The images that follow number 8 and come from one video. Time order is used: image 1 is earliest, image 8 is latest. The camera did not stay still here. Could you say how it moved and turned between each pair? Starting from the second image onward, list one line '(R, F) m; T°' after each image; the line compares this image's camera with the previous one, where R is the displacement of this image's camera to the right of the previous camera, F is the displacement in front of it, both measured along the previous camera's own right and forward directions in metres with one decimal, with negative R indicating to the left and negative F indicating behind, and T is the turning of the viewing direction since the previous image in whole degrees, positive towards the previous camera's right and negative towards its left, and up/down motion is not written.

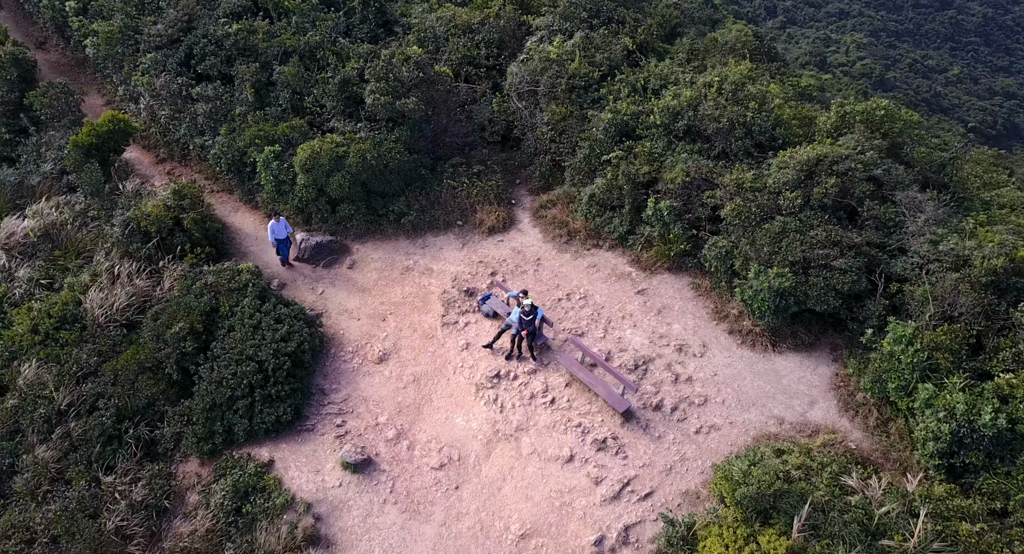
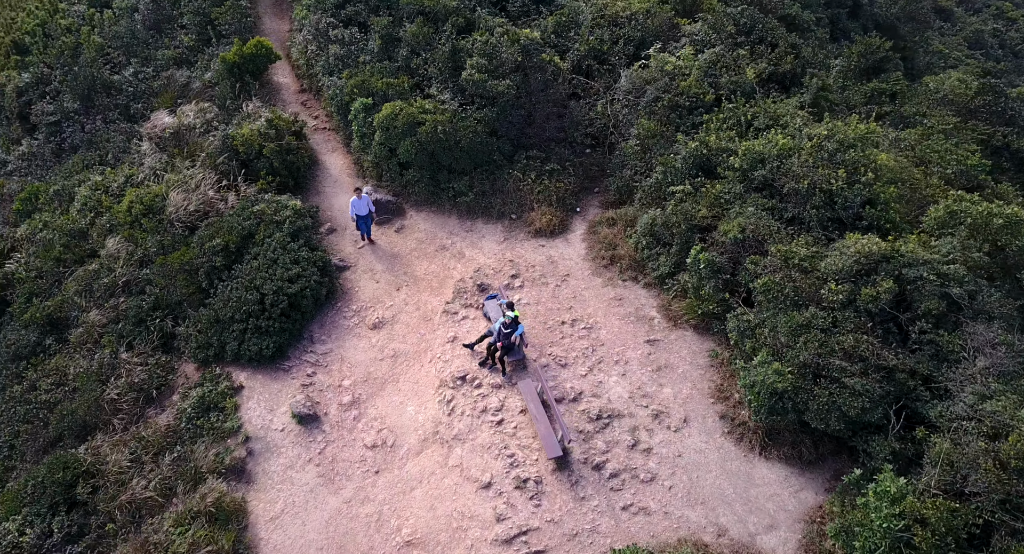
(+2.4, +0.9) m; -13°
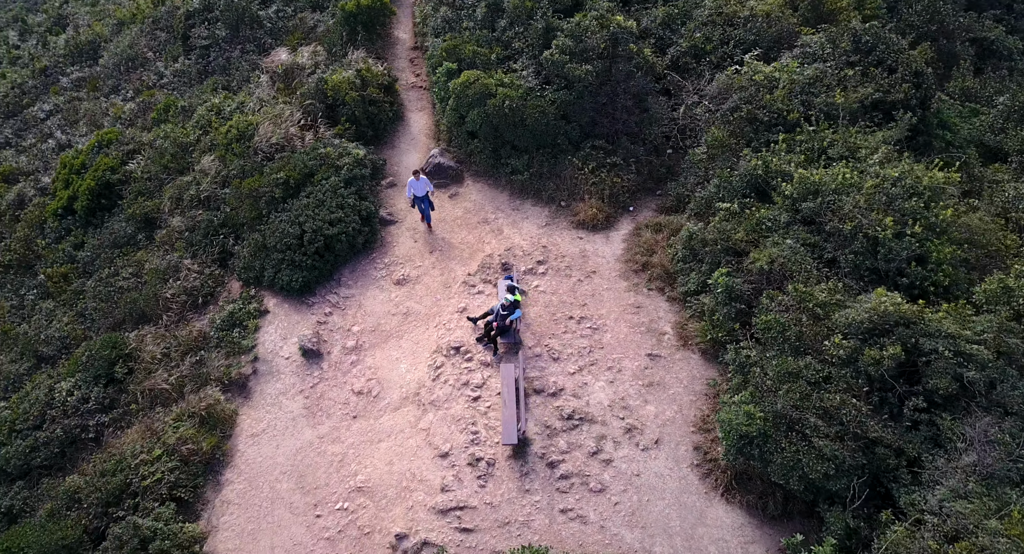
(+1.6, +0.1) m; -10°
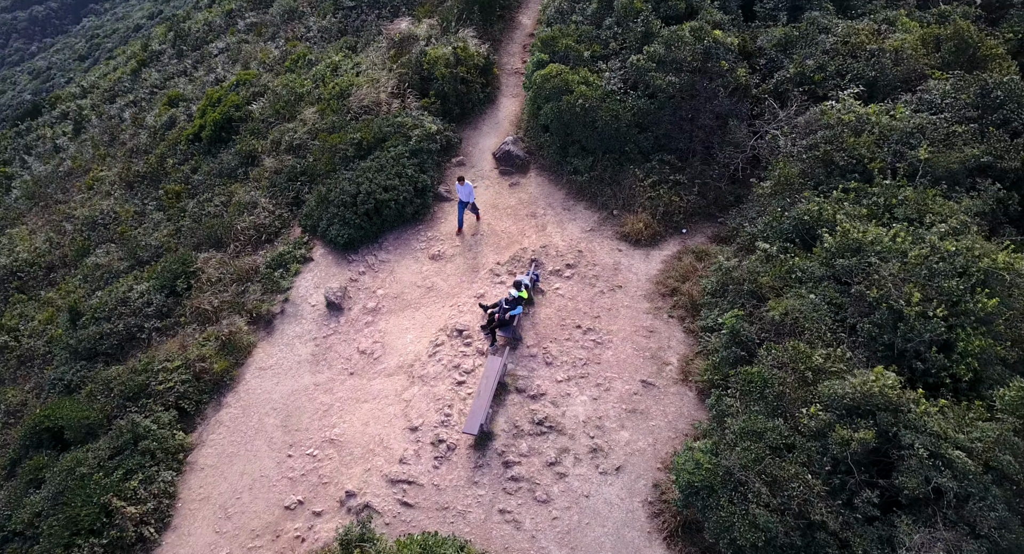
(+1.6, +0.1) m; -10°
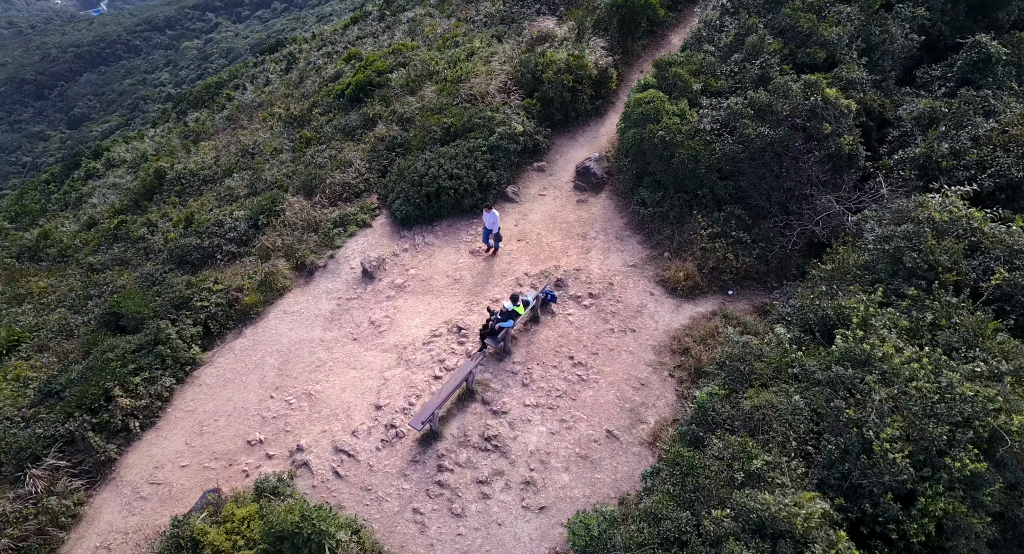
(+2.1, +0.3) m; -12°
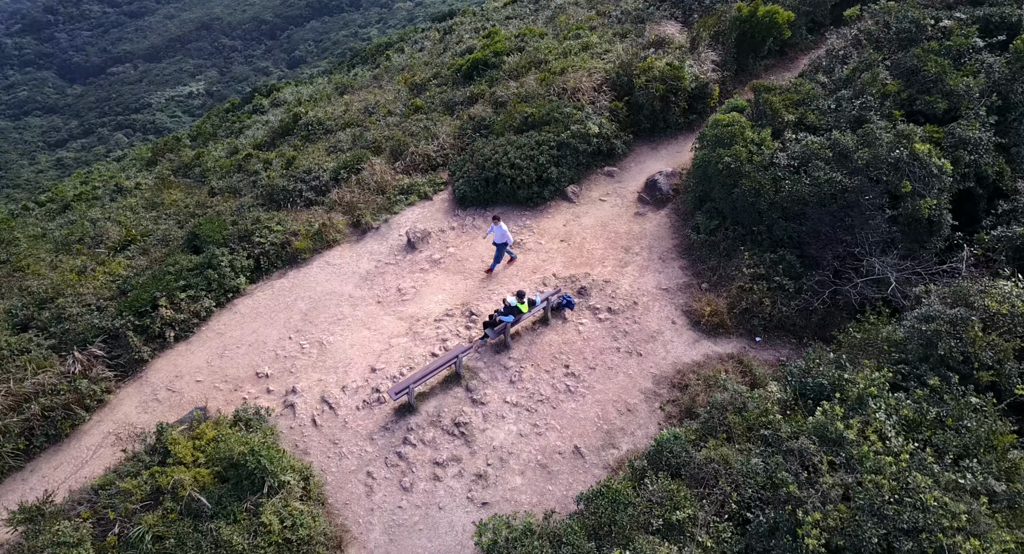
(+1.6, +0.1) m; -10°
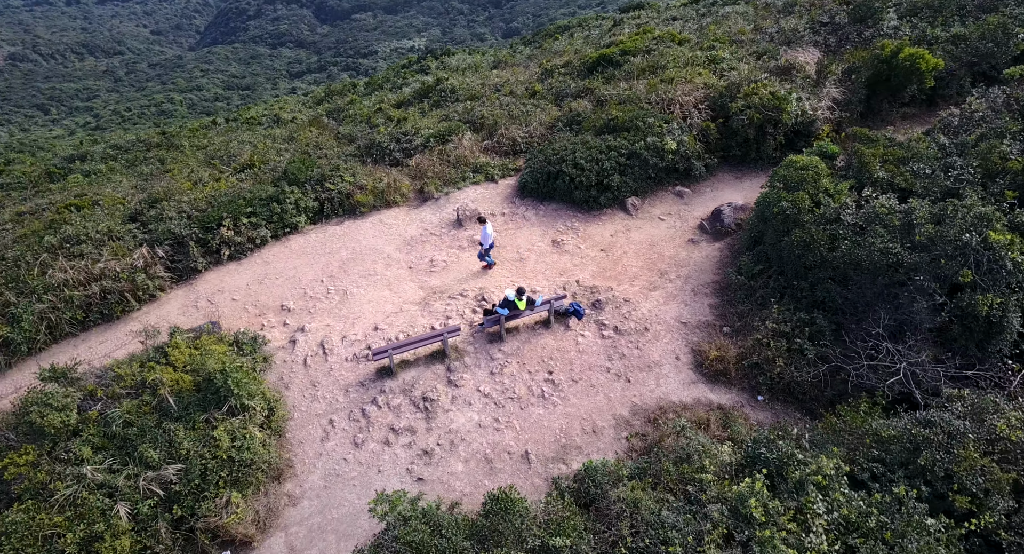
(+1.8, +0.1) m; -10°
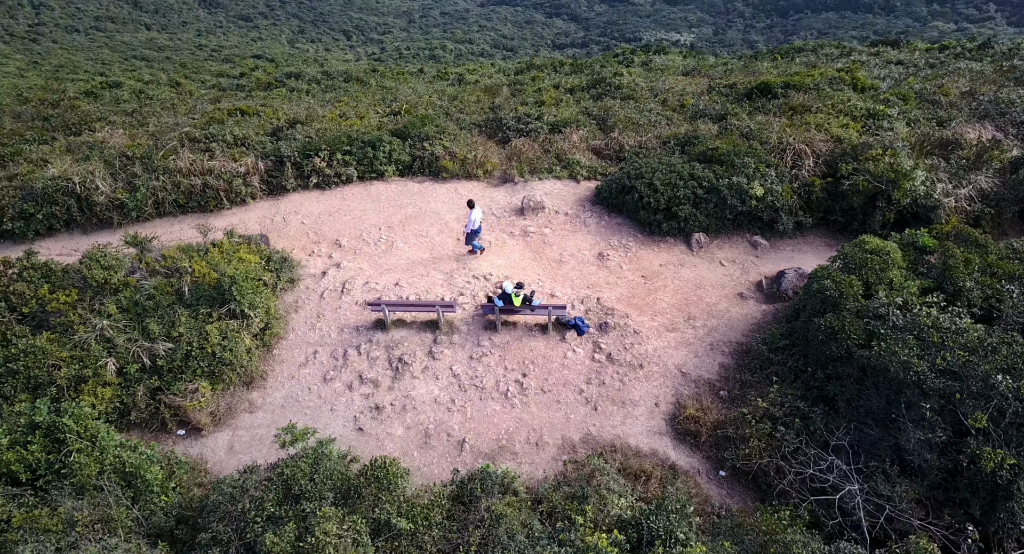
(+2.3, 0.0) m; -13°
